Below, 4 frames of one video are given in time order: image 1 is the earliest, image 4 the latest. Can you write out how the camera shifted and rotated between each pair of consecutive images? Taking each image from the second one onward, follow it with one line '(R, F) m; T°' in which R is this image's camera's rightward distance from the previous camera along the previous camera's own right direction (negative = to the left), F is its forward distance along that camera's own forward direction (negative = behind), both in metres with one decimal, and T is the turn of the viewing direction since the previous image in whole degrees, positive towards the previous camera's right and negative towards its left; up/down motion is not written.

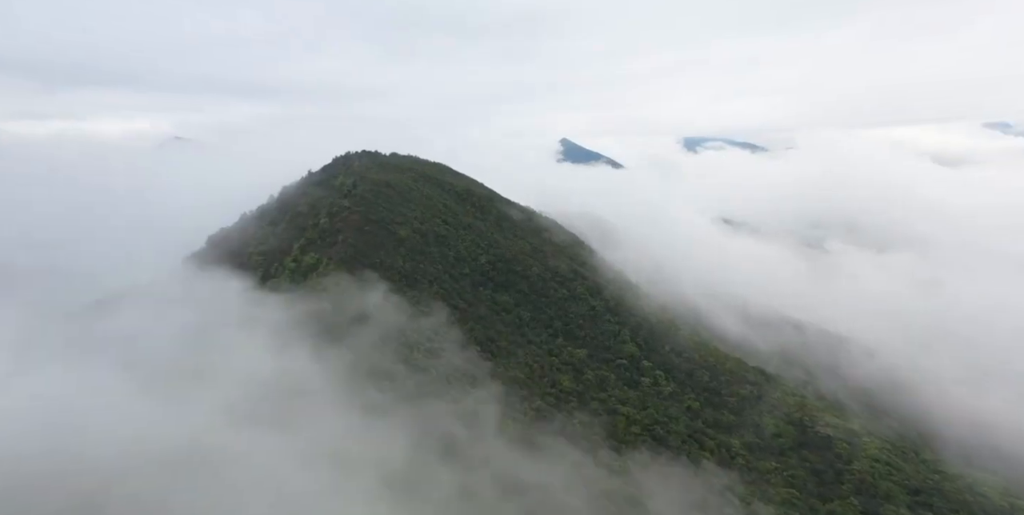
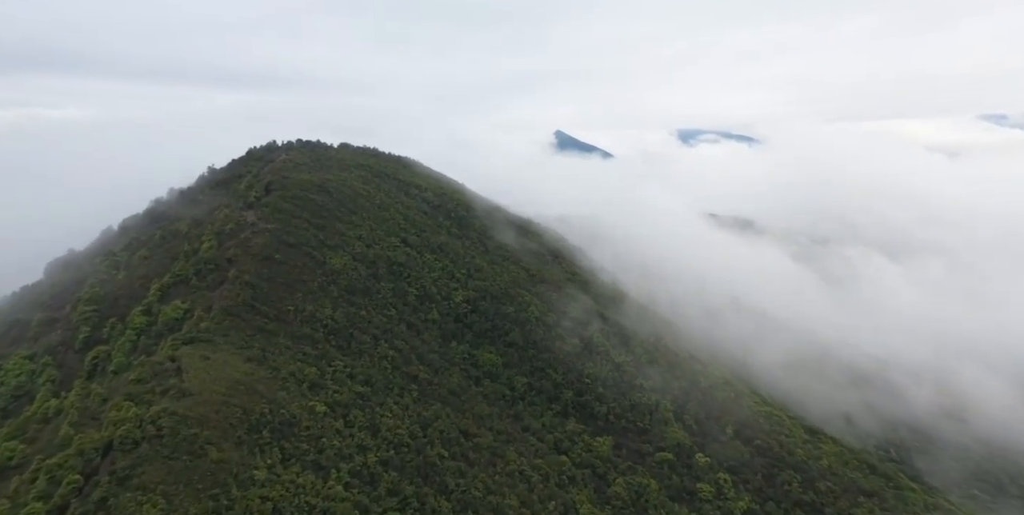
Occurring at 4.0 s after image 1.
(+0.6, +22.0) m; +1°
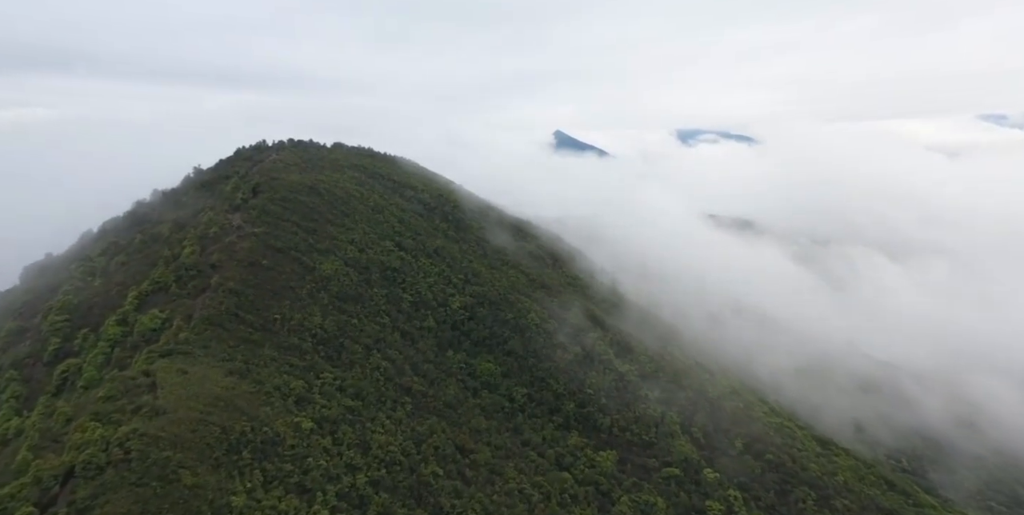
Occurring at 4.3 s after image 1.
(0.0, +2.1) m; 0°
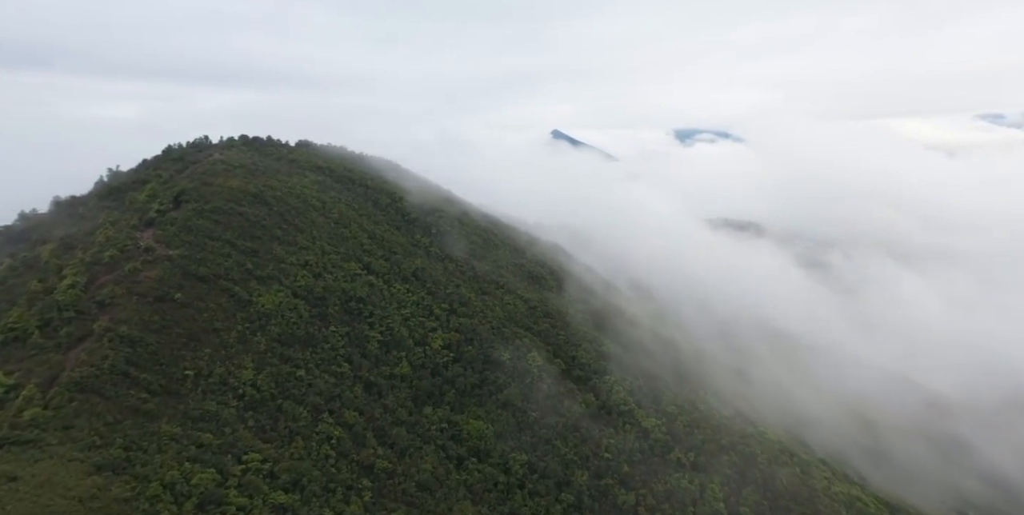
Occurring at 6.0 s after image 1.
(+0.1, +10.0) m; 0°
